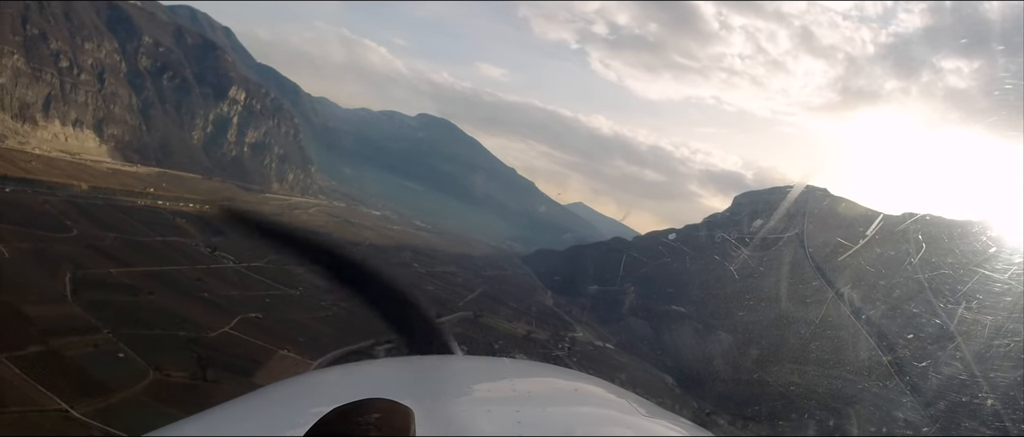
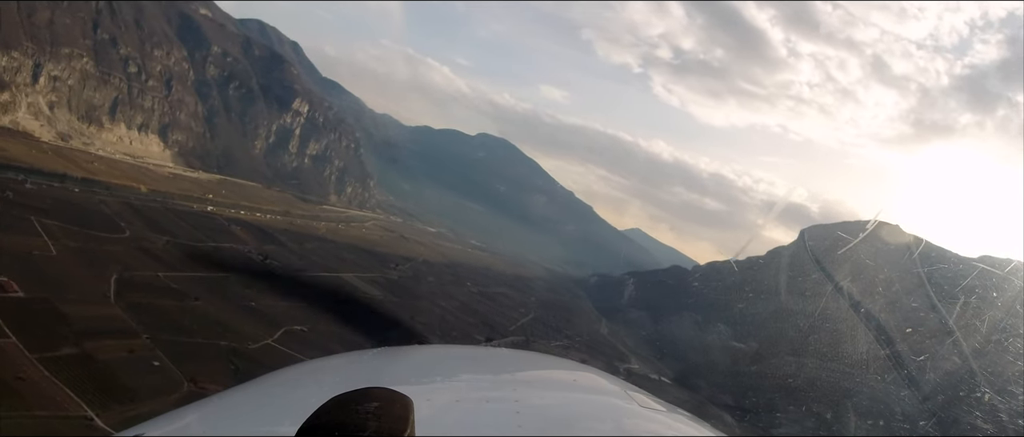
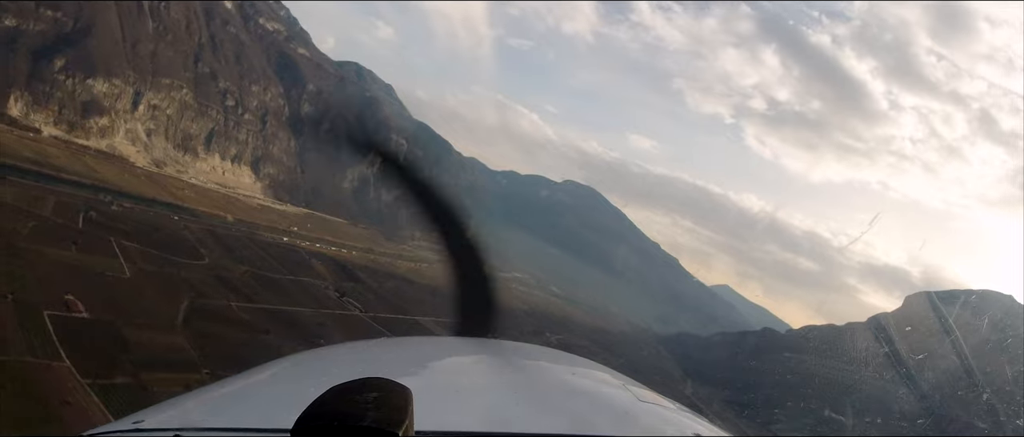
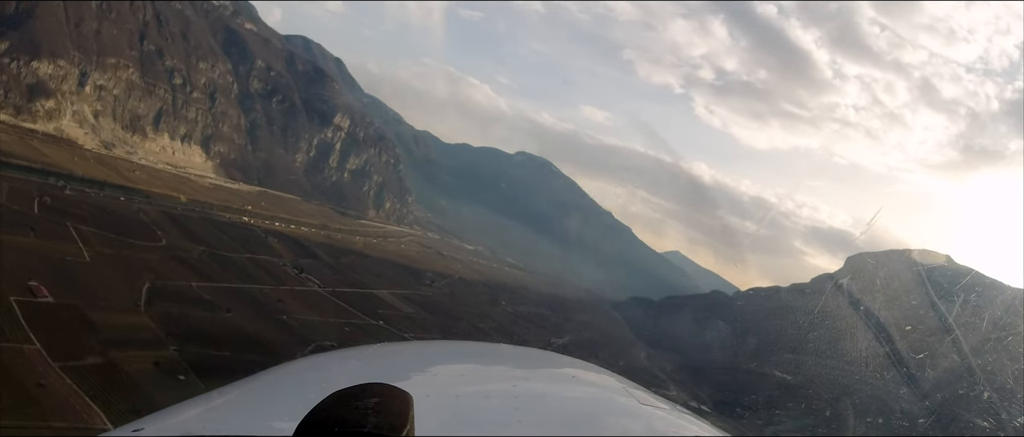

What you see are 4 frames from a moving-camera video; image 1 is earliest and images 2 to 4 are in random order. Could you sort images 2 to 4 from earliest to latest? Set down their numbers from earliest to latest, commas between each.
2, 4, 3
